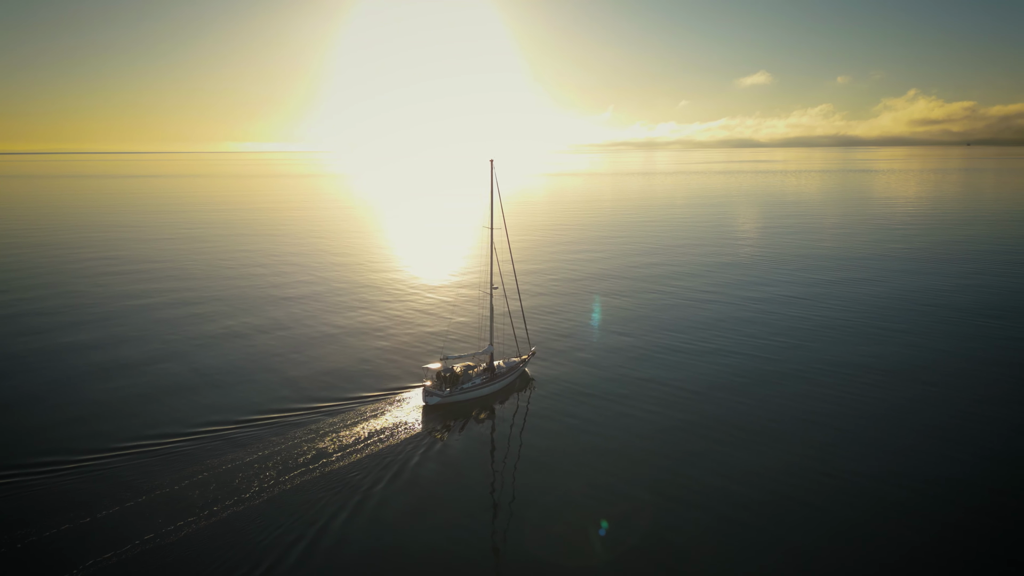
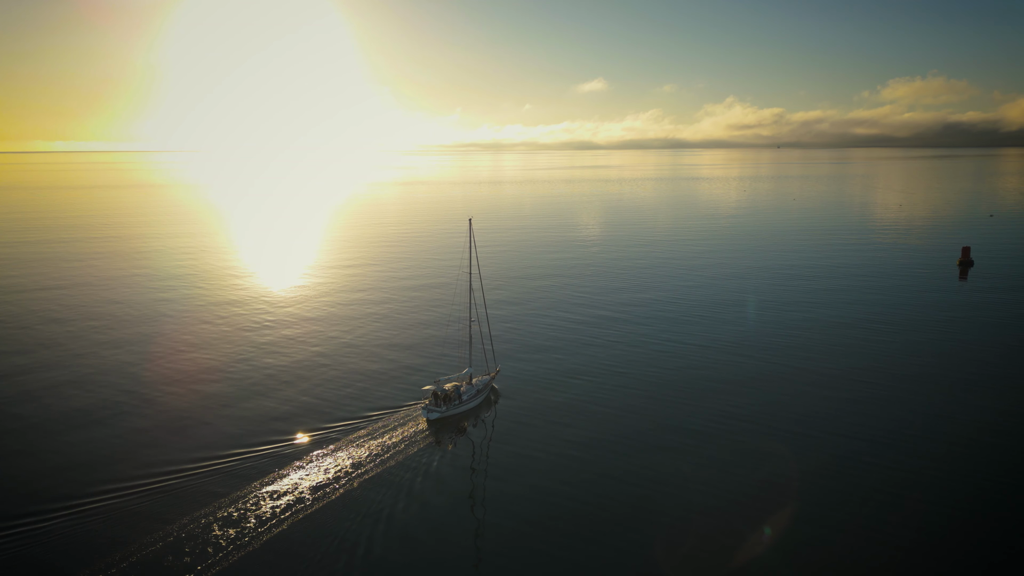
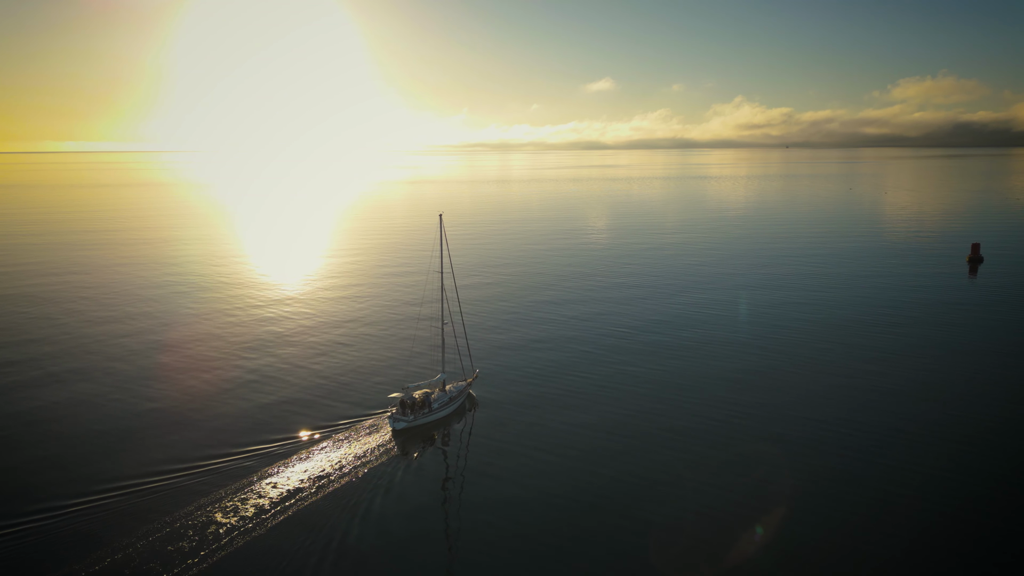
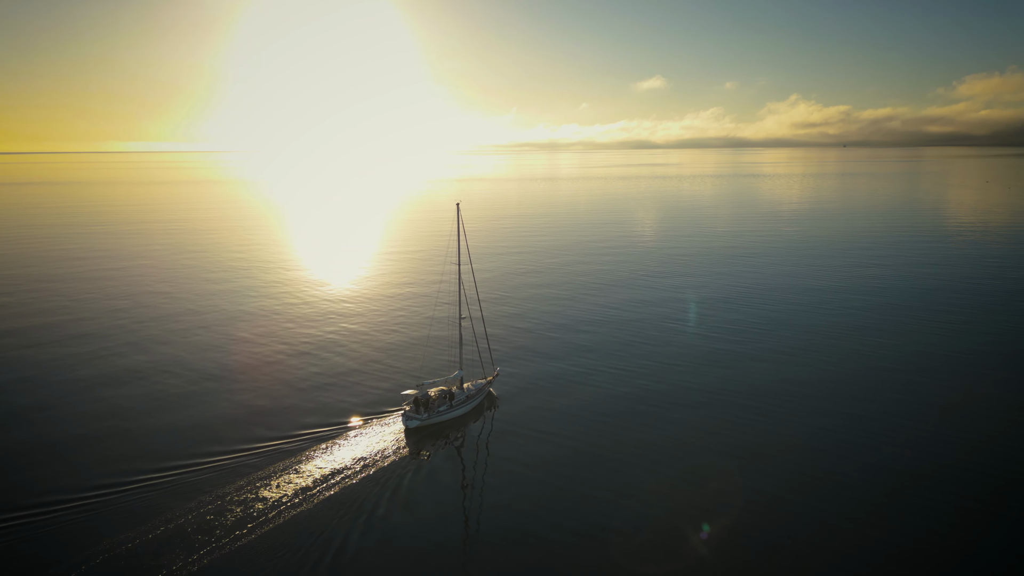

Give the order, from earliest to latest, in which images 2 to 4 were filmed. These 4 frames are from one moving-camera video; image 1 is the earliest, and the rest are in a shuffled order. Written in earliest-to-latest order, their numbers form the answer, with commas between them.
4, 3, 2
